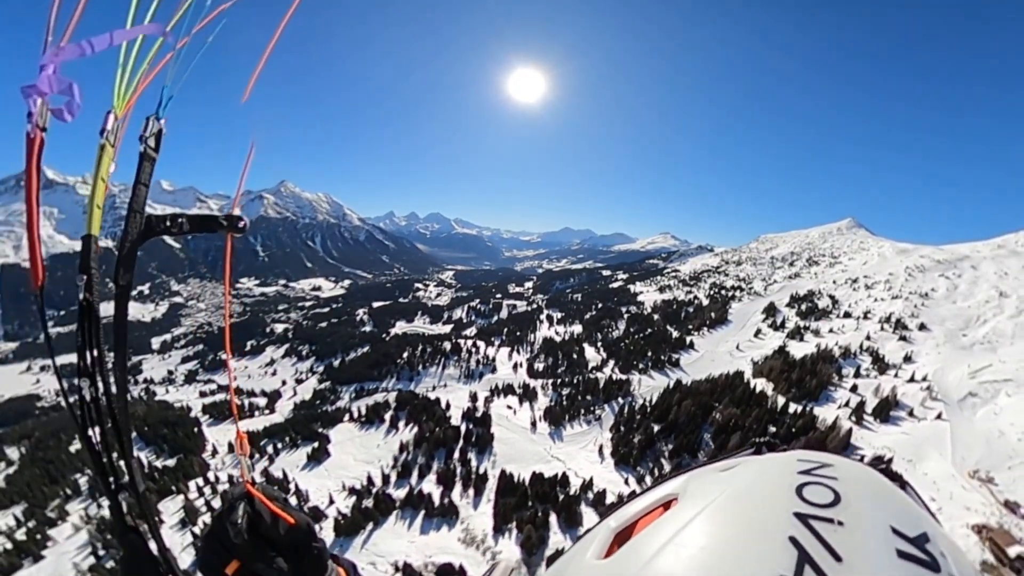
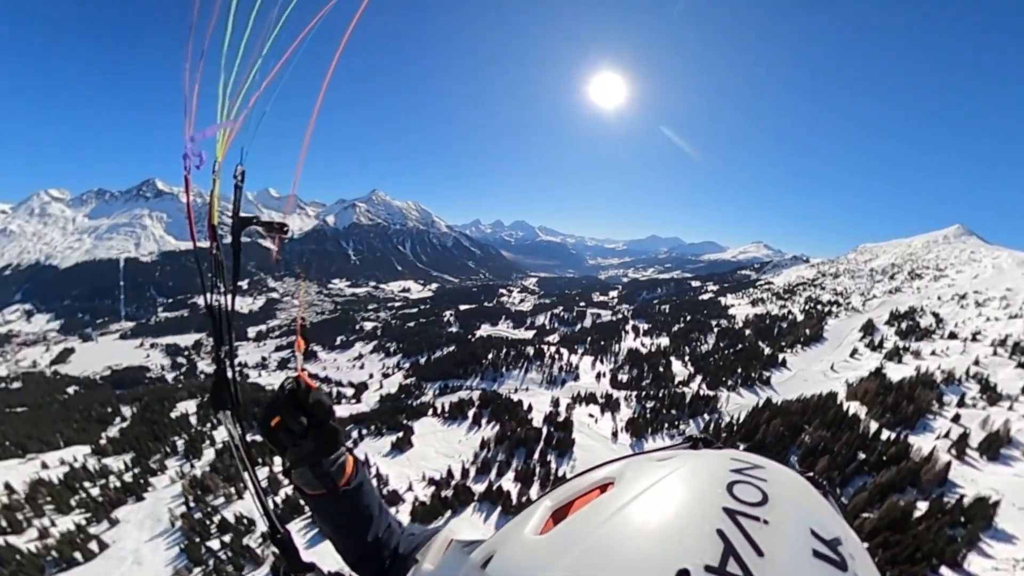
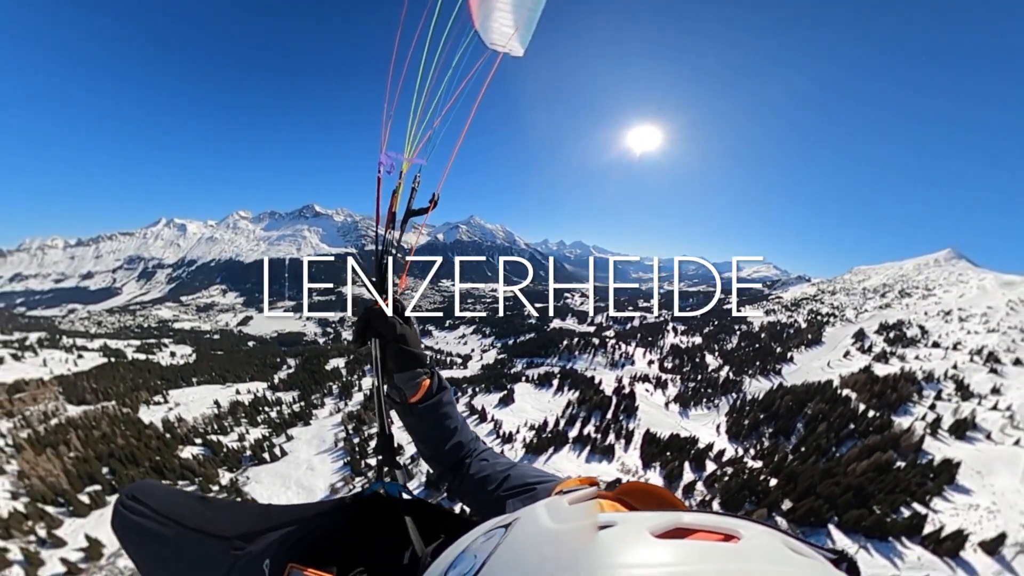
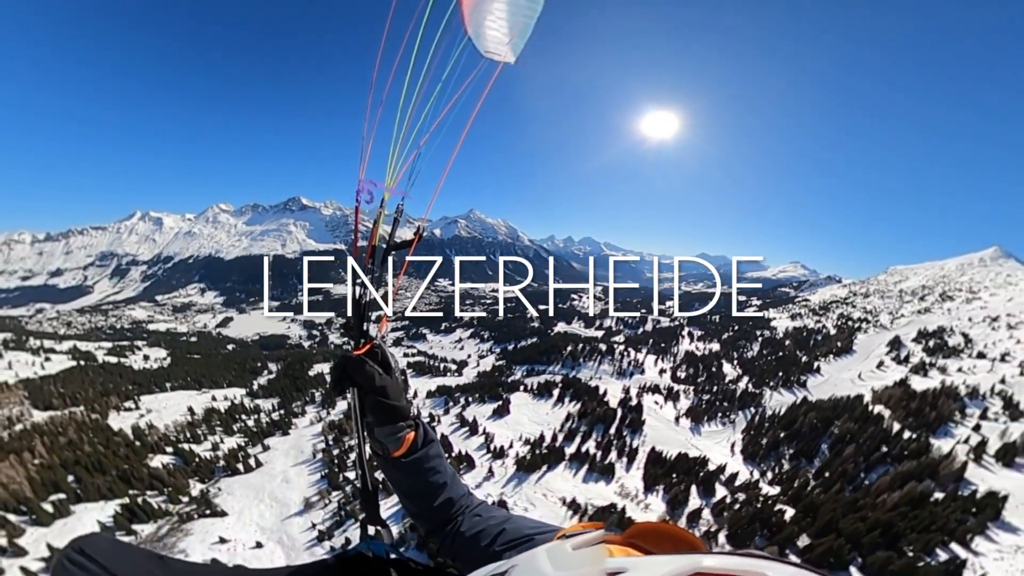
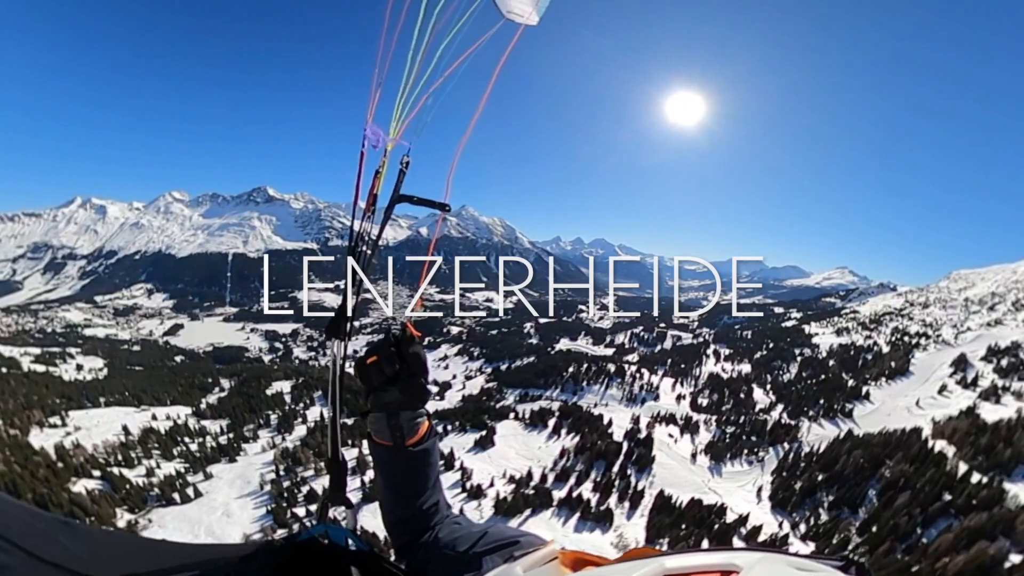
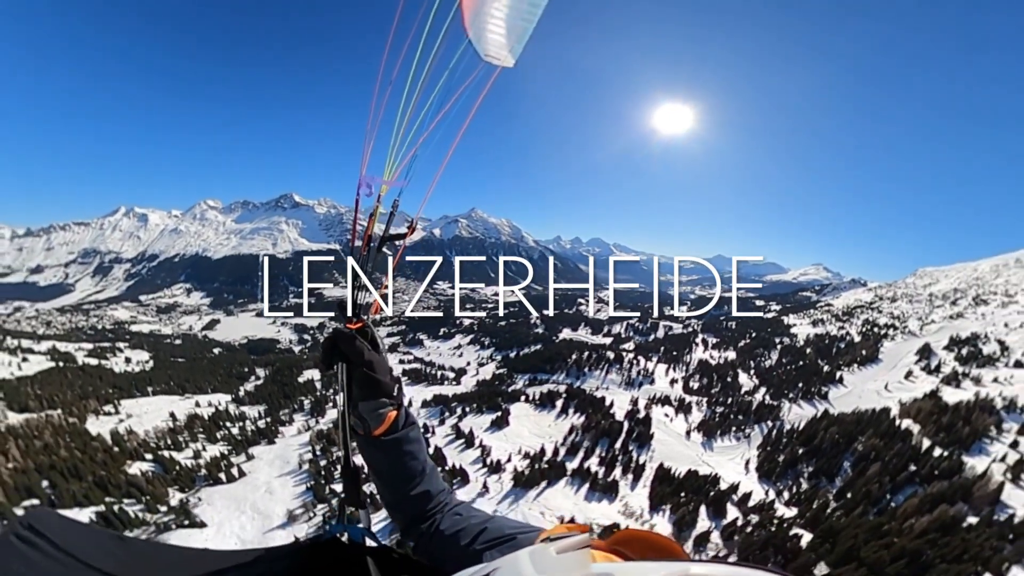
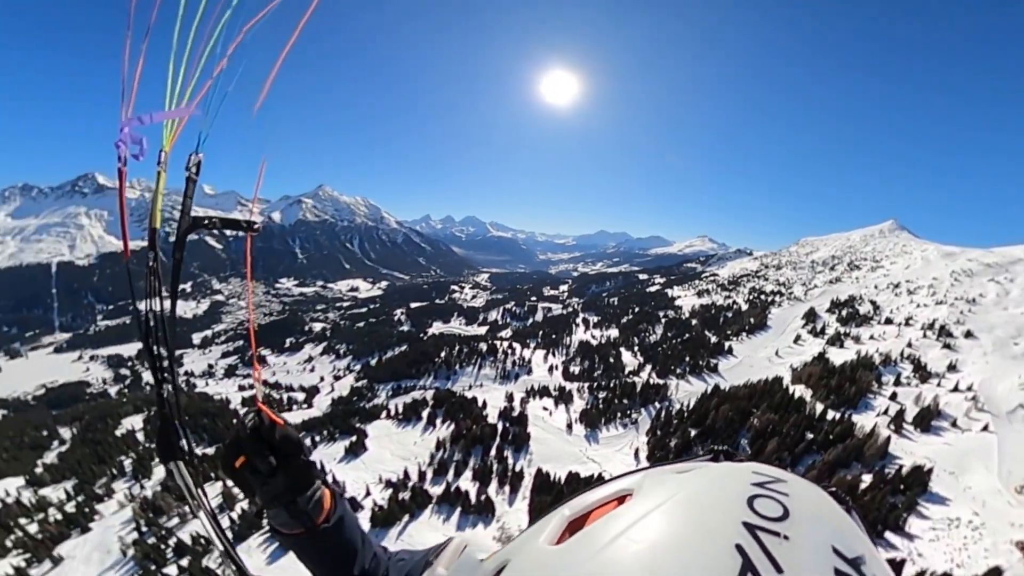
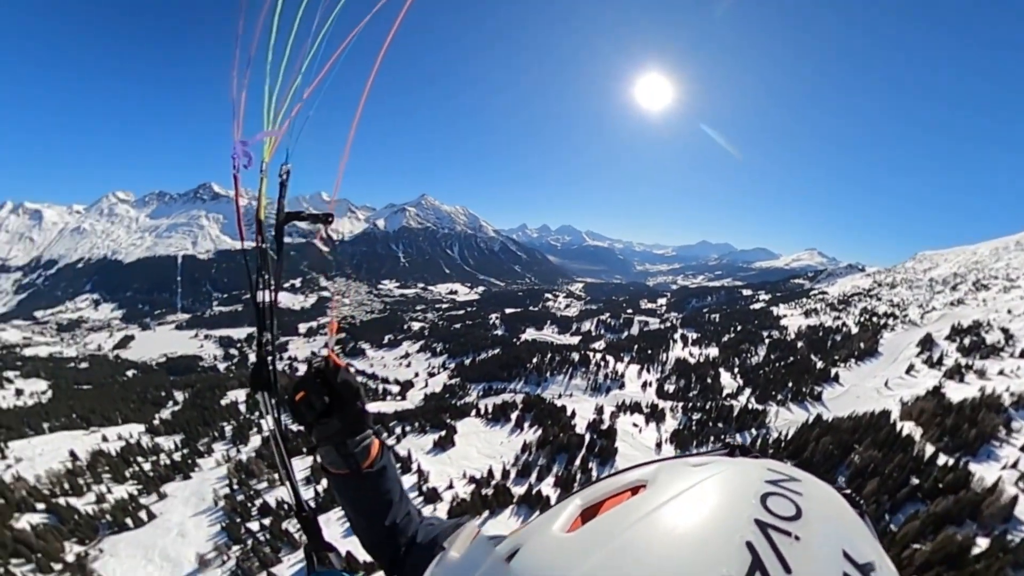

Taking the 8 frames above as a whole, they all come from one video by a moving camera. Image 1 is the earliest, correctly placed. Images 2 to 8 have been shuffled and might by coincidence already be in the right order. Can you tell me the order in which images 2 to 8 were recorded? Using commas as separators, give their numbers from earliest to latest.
7, 2, 8, 5, 6, 4, 3
